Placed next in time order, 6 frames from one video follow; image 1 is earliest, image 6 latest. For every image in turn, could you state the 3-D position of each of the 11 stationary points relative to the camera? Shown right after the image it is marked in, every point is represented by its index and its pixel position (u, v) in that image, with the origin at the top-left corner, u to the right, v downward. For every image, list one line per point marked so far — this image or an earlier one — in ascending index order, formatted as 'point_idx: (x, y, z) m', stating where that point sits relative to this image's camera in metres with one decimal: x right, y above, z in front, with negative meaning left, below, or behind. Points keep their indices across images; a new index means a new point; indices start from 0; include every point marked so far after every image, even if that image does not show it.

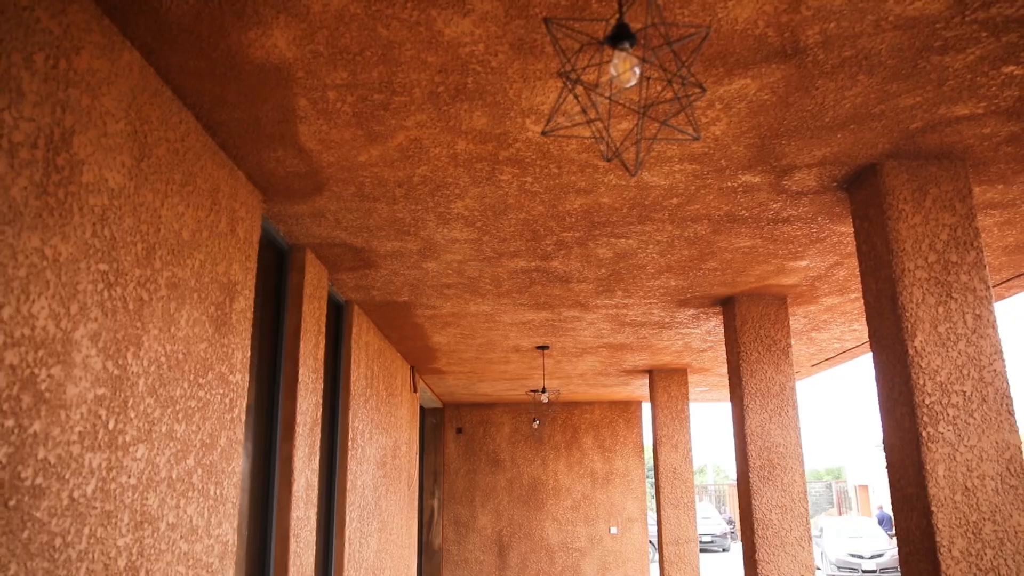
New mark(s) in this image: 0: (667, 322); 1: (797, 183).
0: (+0.8, -0.2, +4.6) m
1: (+0.8, +0.3, +2.6) m
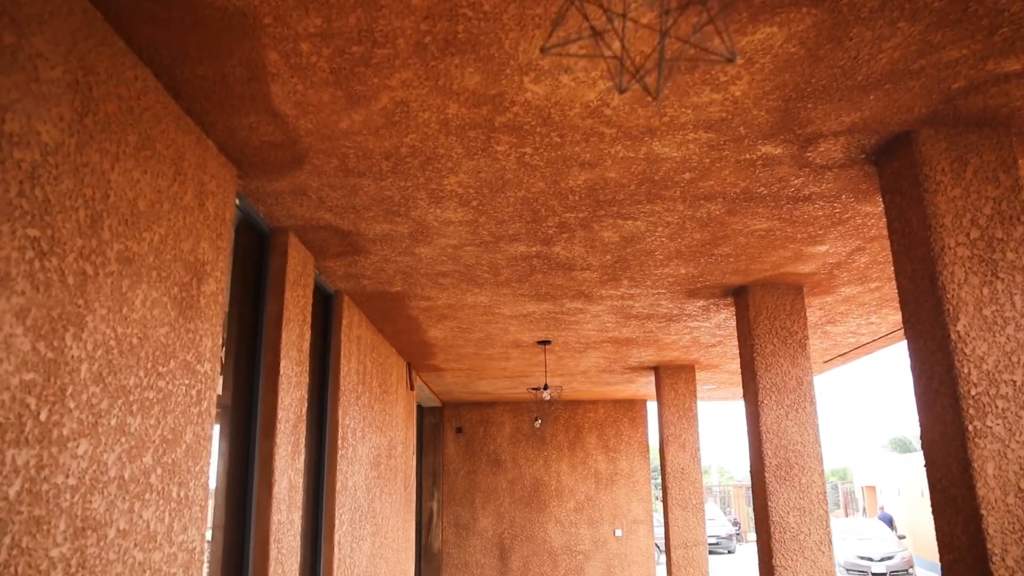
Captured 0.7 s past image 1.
0: (+0.8, -0.1, +4.4) m
1: (+0.8, +0.3, +2.3) m
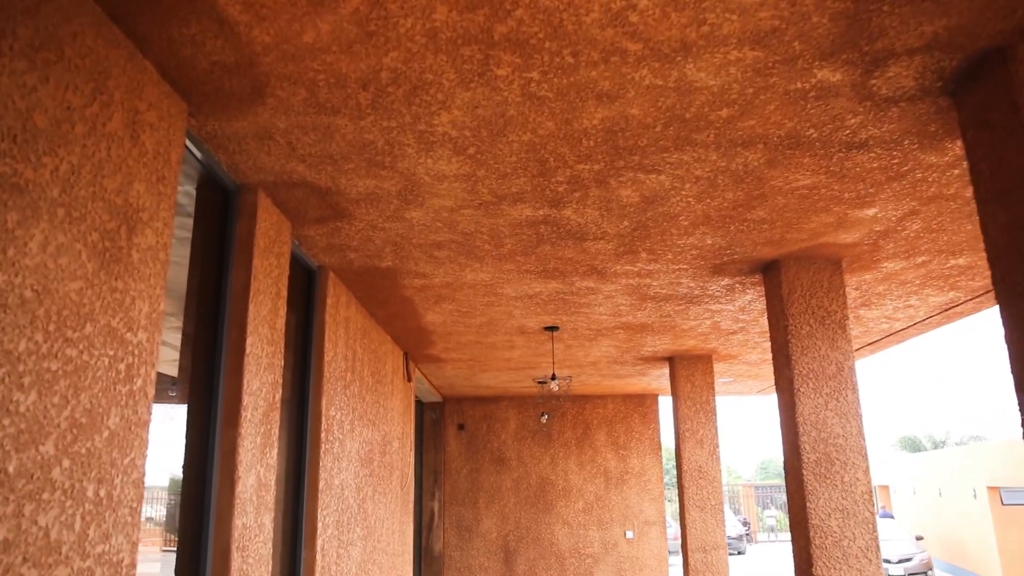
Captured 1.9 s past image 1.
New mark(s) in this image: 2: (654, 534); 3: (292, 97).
0: (+0.8, 0.0, +4.0) m
1: (+0.8, +0.4, +1.9) m
2: (+1.4, -2.4, +8.9) m
3: (-0.5, +0.4, +2.0) m
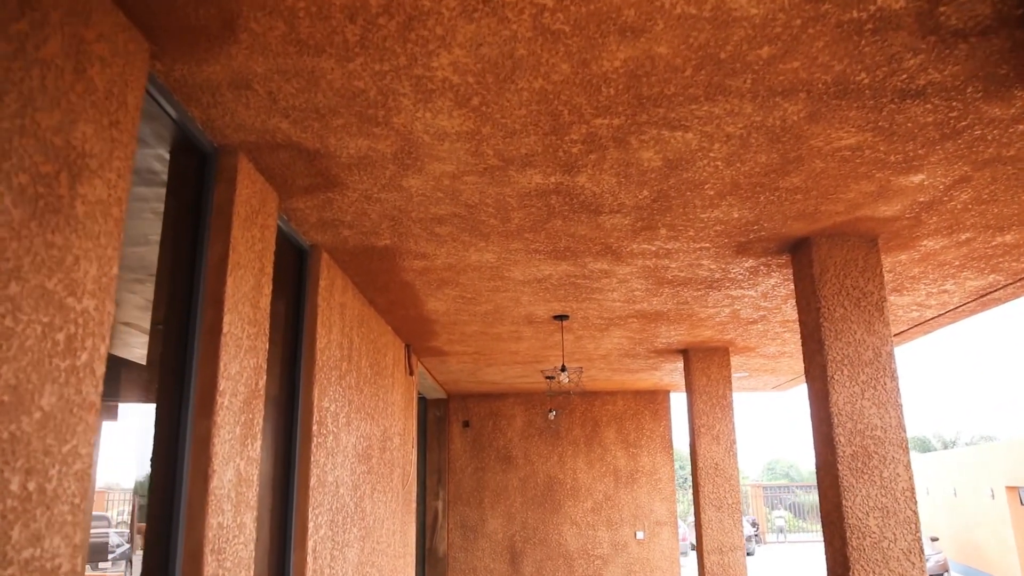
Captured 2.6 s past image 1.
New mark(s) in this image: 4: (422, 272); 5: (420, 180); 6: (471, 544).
0: (+0.8, 0.0, +3.7) m
1: (+0.8, +0.5, +1.7) m
2: (+1.5, -2.4, +8.6) m
3: (-0.5, +0.5, +1.7) m
4: (-0.4, +0.1, +3.5) m
5: (-0.3, +0.3, +2.5) m
6: (-0.4, -2.5, +8.7) m
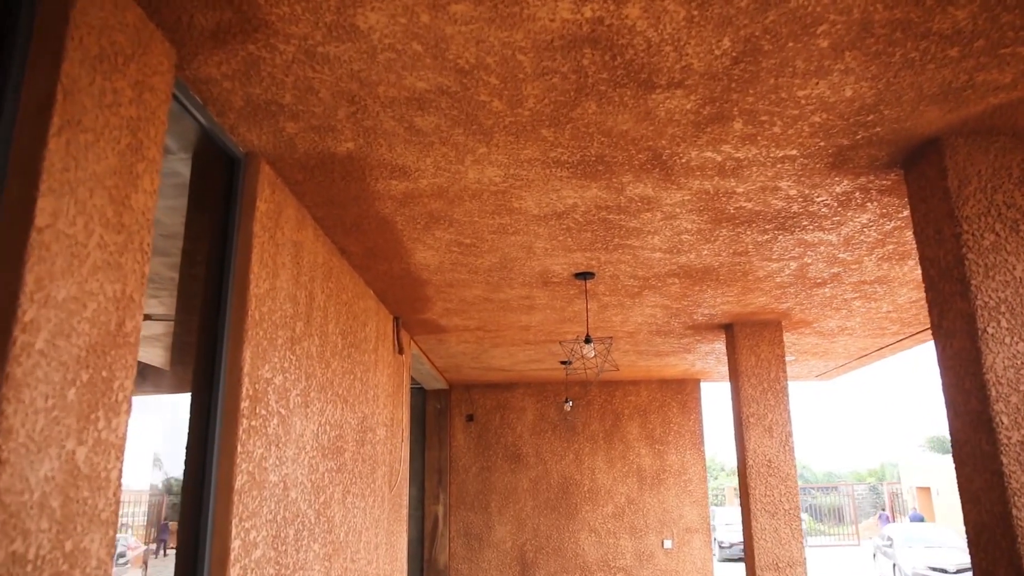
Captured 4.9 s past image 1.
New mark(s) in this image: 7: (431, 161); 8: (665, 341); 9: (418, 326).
0: (+0.9, +0.2, +2.8) m
1: (+0.8, +0.7, +0.8) m
2: (+1.6, -2.2, +7.7) m
3: (-0.4, +0.7, +0.8) m
4: (-0.3, +0.3, +2.6) m
5: (-0.2, +0.5, +1.6) m
6: (-0.3, -2.3, +7.8) m
7: (-0.2, +0.3, +2.3) m
8: (+0.9, -0.3, +5.1) m
9: (-0.5, -0.2, +4.5) m
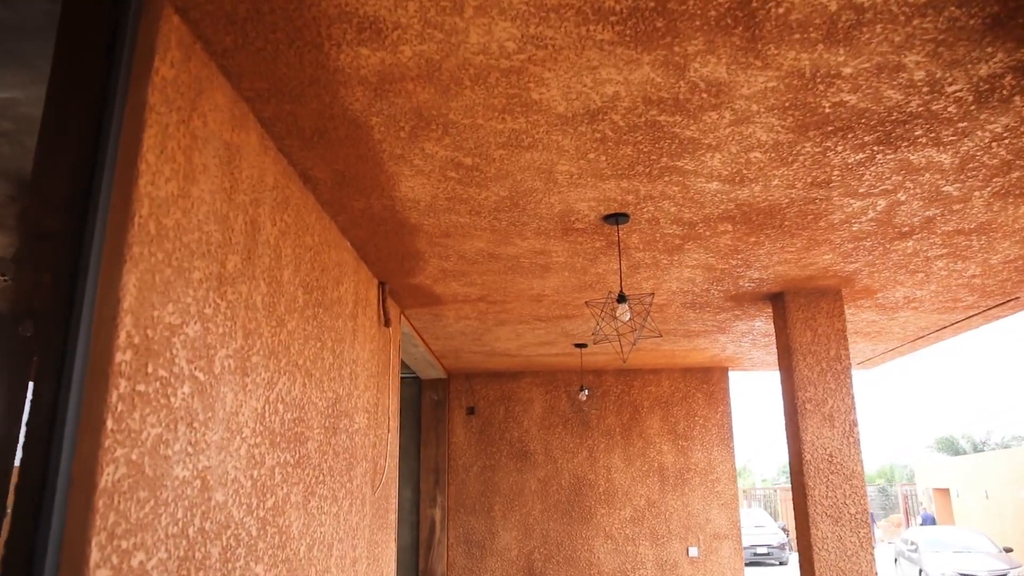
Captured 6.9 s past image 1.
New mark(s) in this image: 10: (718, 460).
0: (+0.9, +0.4, +2.1) m
1: (+0.9, +0.9, 0.0) m
2: (+1.6, -2.0, +7.0) m
3: (-0.4, +0.9, +0.1) m
4: (-0.3, +0.4, +1.9) m
5: (-0.2, +0.7, +0.9) m
6: (-0.3, -2.1, +7.0) m
7: (-0.2, +0.5, +1.6) m
8: (+0.9, -0.1, +4.4) m
9: (-0.4, 0.0, +3.8) m
10: (+1.6, -1.4, +7.2) m
